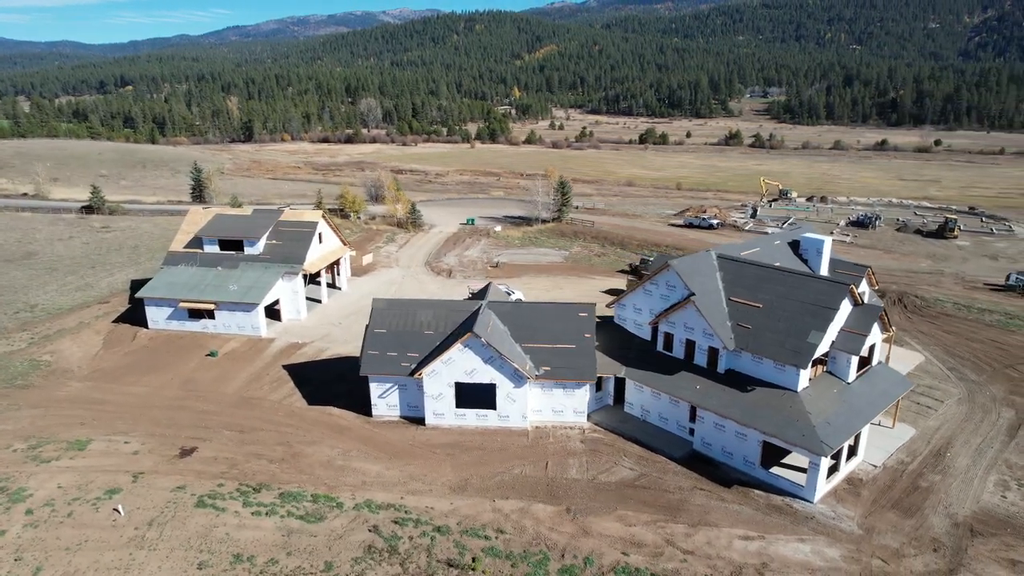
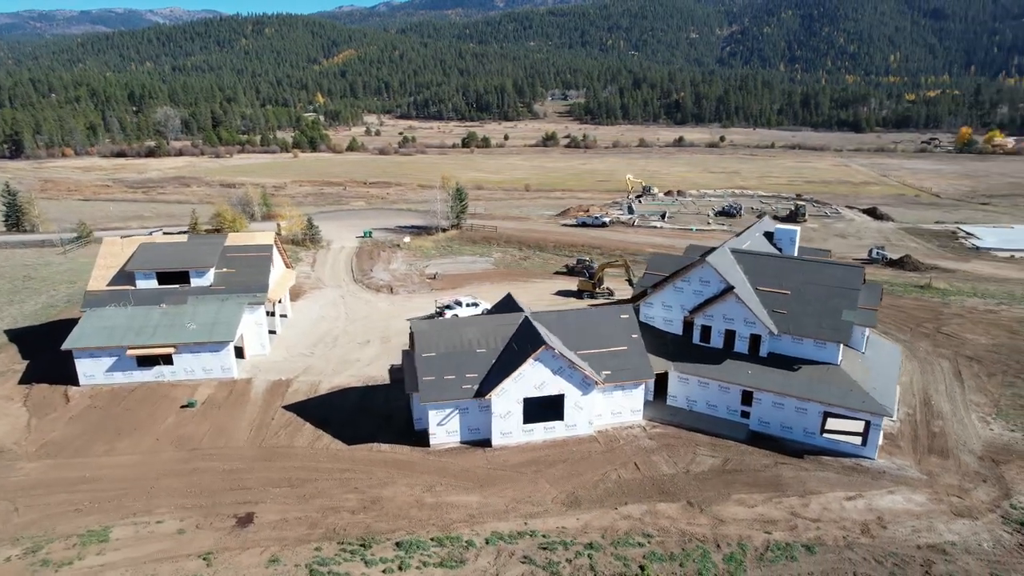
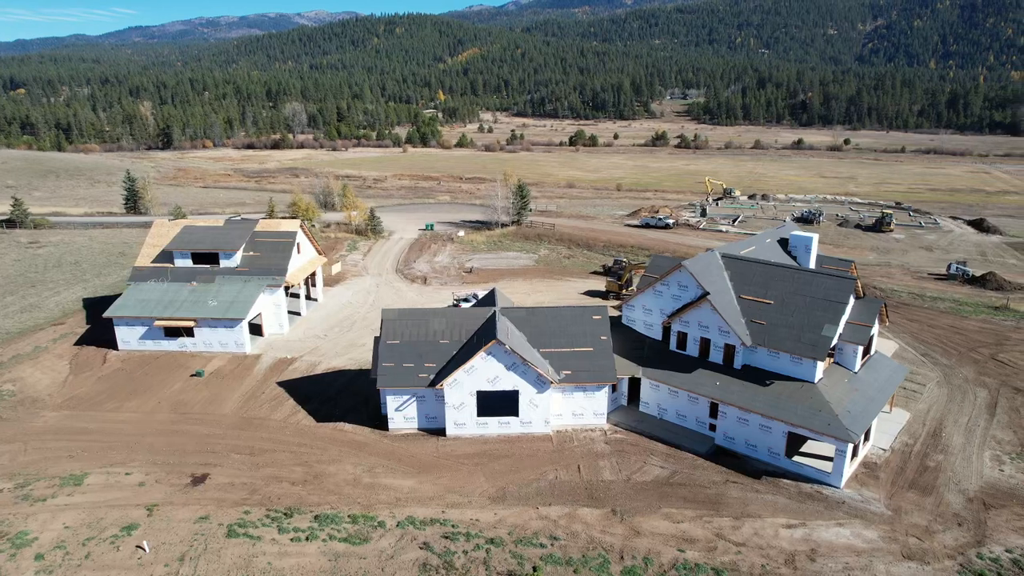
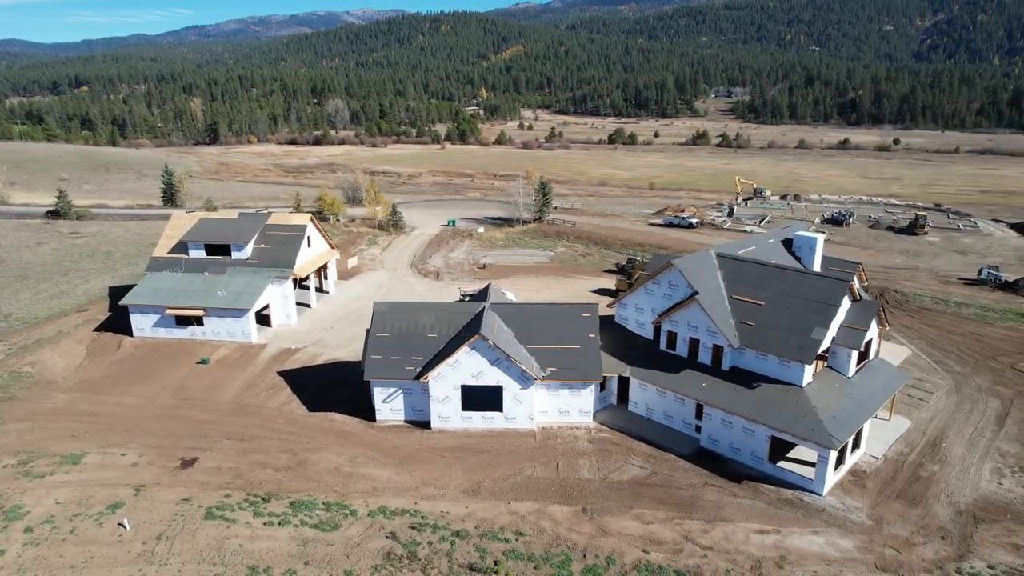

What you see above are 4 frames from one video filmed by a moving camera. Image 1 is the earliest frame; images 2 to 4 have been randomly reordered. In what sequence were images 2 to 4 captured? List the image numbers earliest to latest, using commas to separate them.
4, 3, 2
